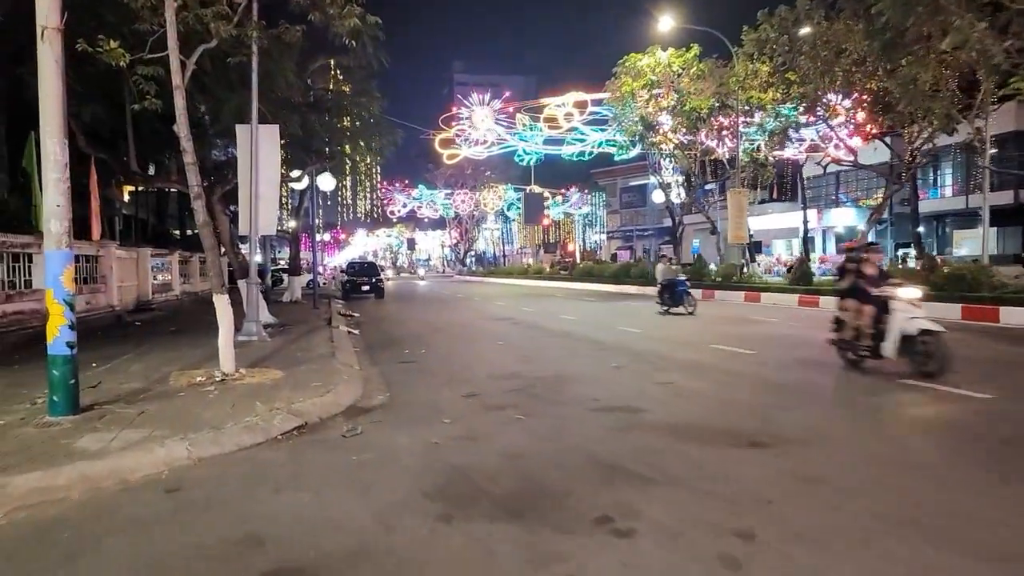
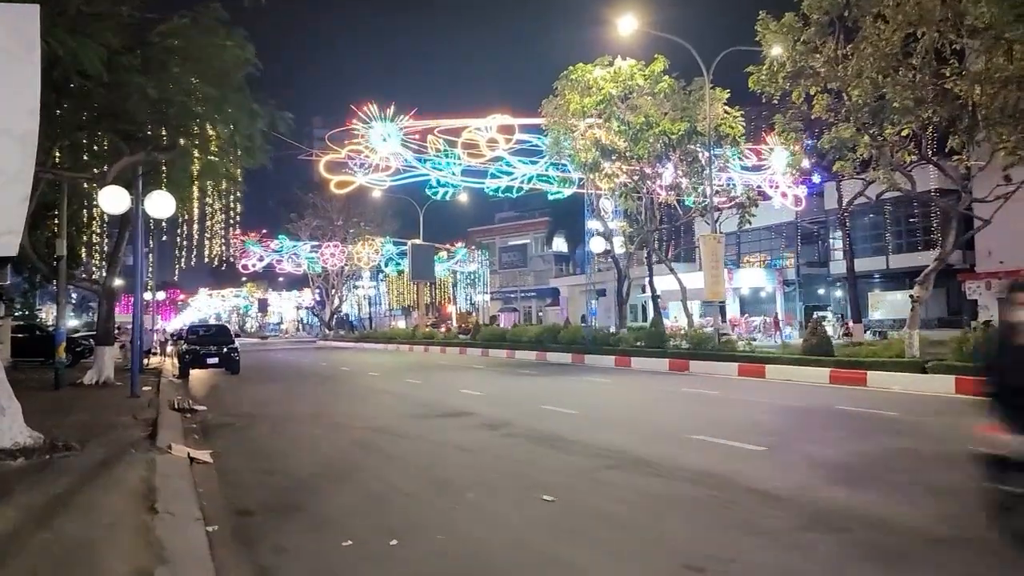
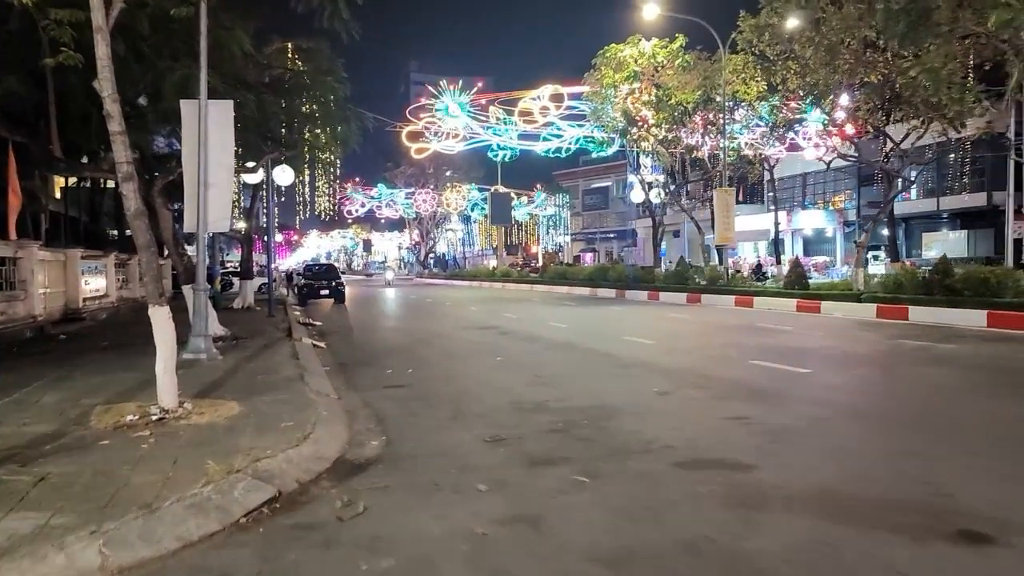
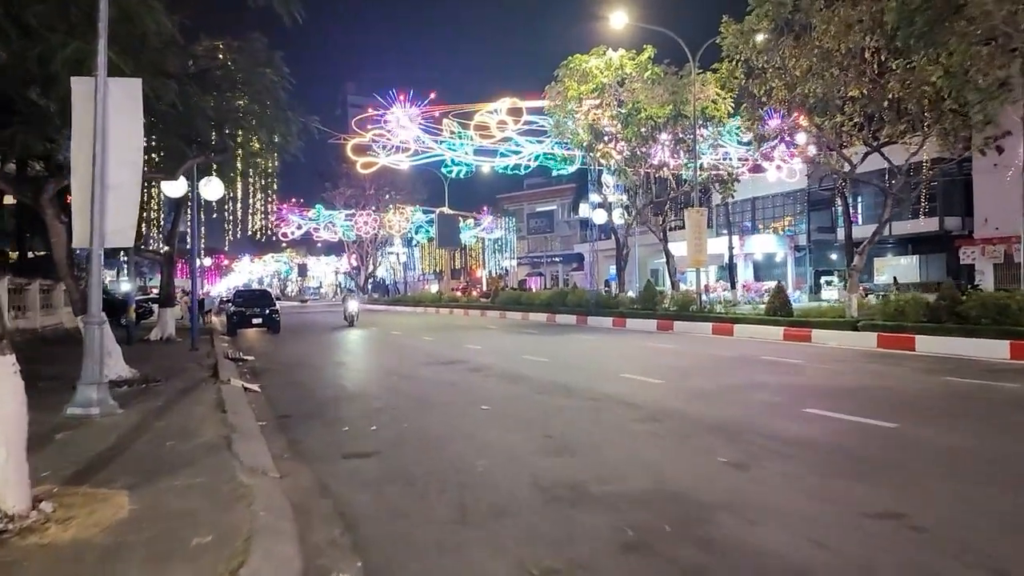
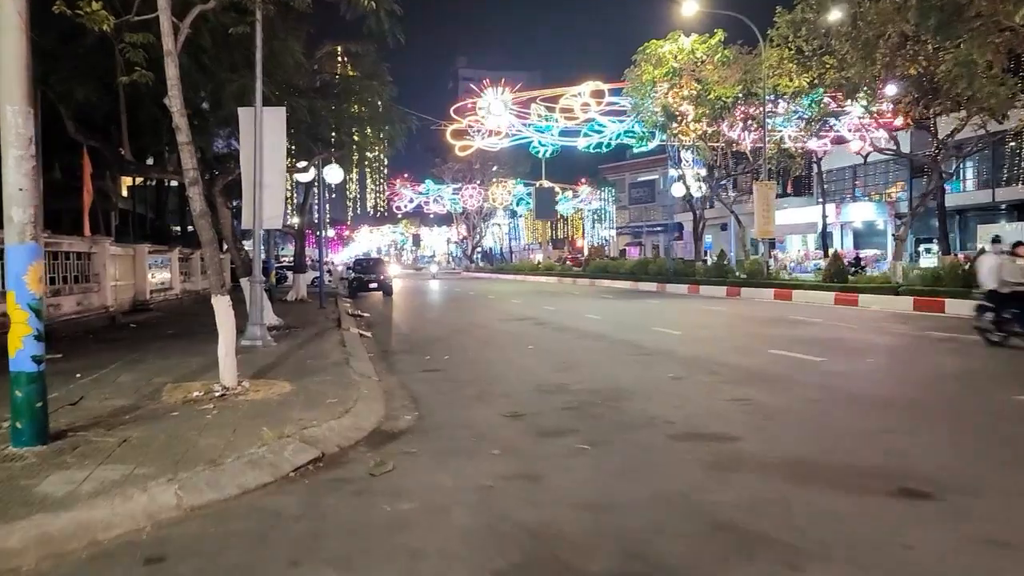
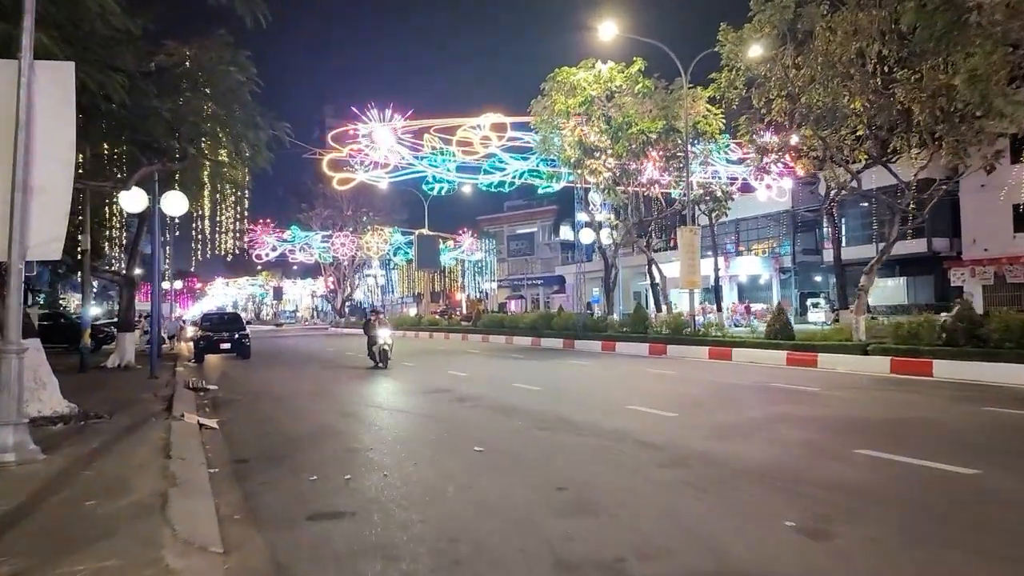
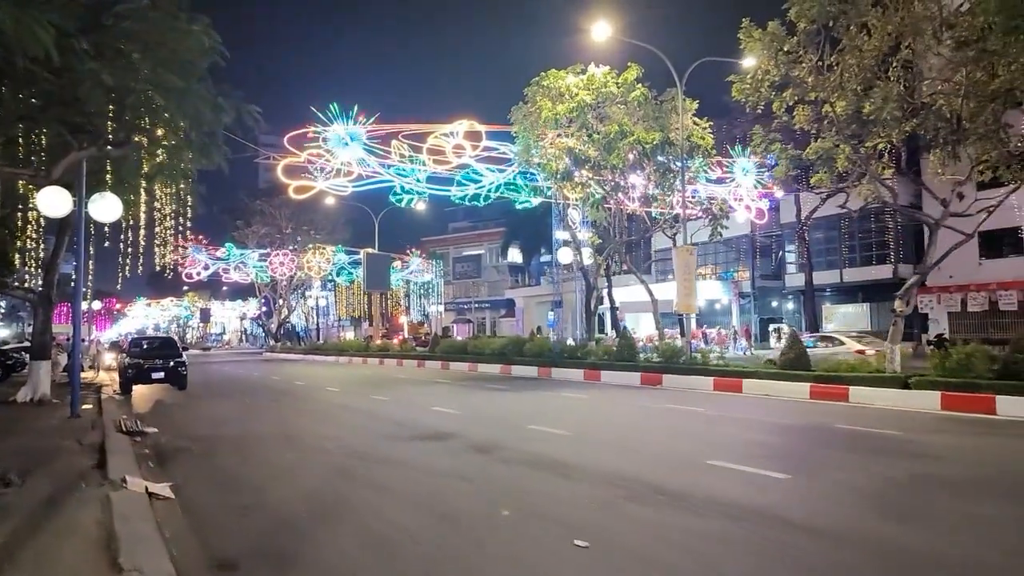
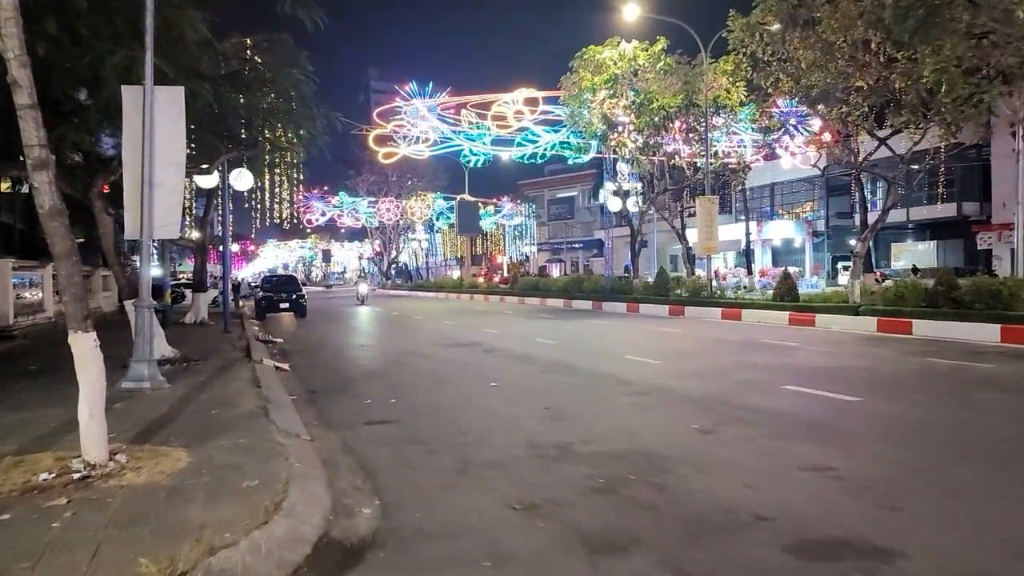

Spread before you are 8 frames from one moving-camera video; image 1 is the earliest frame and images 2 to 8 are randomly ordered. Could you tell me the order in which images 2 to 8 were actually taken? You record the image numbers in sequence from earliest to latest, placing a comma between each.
5, 3, 8, 4, 6, 2, 7
